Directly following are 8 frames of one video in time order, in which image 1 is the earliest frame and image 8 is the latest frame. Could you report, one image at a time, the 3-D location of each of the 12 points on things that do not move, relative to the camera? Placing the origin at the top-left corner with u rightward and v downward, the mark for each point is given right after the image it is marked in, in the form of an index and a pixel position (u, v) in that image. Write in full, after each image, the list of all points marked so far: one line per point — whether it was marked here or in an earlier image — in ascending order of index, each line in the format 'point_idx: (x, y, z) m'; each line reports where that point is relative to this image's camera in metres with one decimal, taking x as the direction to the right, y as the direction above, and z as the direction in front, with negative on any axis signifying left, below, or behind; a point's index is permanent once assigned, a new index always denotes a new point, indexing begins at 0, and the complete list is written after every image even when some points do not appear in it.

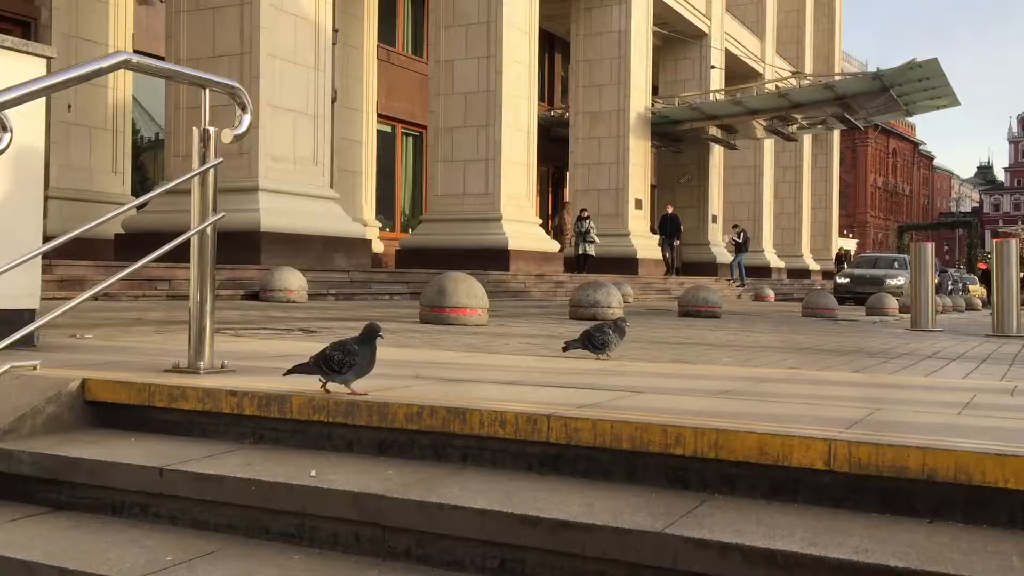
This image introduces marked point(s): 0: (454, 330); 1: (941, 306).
0: (-0.4, -0.3, +6.7) m
1: (+8.8, -0.4, +20.0) m
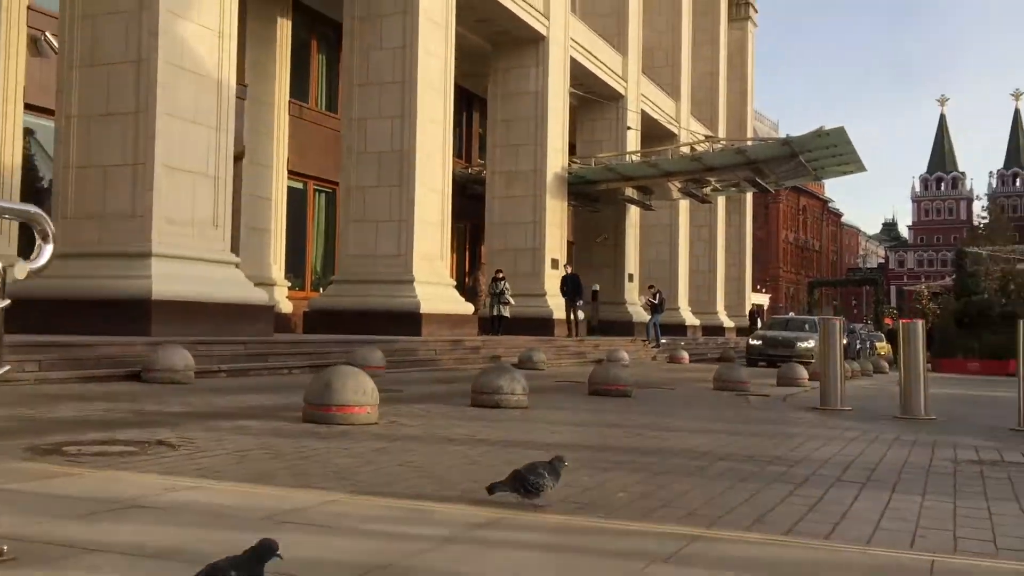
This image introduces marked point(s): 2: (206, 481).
0: (-1.1, -0.9, +6.2) m
1: (+7.0, -1.7, +20.2) m
2: (-1.3, -0.9, +4.2) m
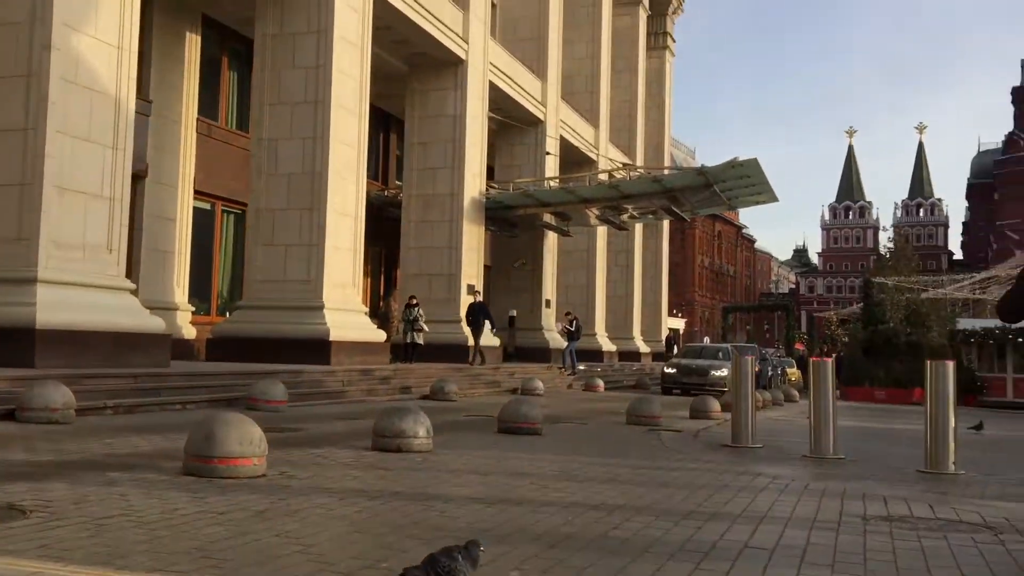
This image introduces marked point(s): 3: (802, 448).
0: (-1.7, -1.2, +5.7) m
1: (+5.2, -2.4, +20.3) m
2: (-1.8, -1.1, +3.8) m
3: (+3.4, -1.9, +11.6) m
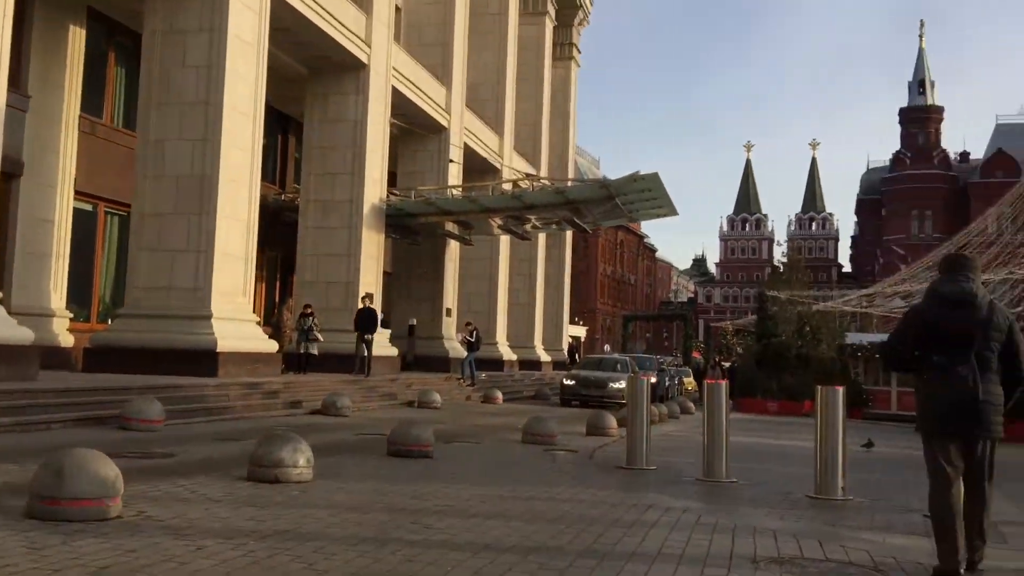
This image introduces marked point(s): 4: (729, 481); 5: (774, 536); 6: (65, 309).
0: (-2.4, -1.3, +5.2) m
1: (+3.1, -2.7, +20.4) m
2: (-2.3, -1.2, +3.3) m
3: (+2.2, -2.1, +11.5) m
4: (+2.3, -2.1, +10.4) m
5: (+1.8, -1.7, +6.7) m
6: (-8.7, -0.4, +18.9) m
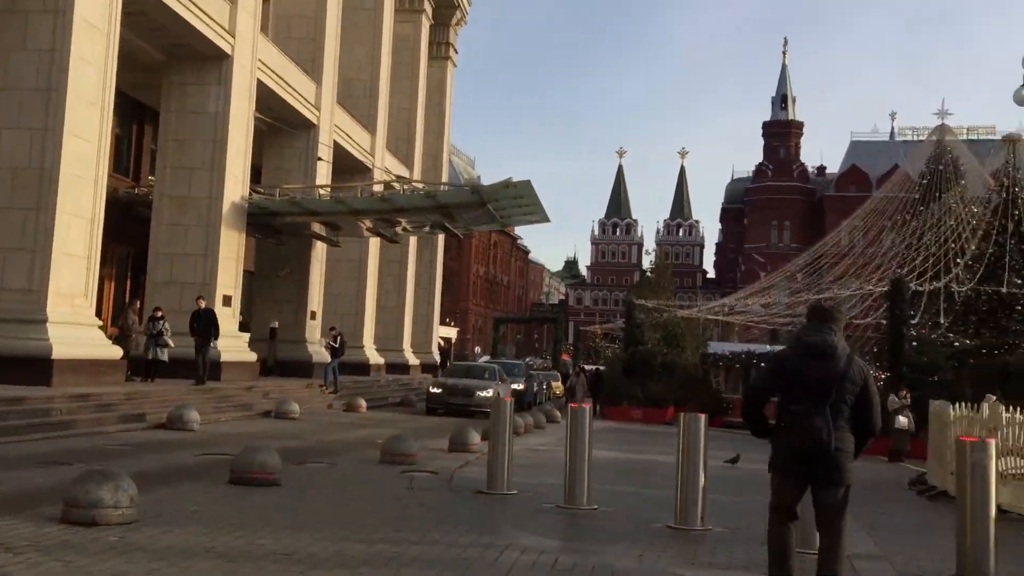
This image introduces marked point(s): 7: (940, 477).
0: (-3.2, -1.5, +4.3) m
1: (+0.2, -2.9, +20.1) m
2: (-2.8, -1.3, +2.5) m
3: (+0.5, -2.4, +11.2) m
4: (+0.8, -2.3, +10.2) m
5: (+0.8, -1.9, +6.4) m
6: (-11.2, -0.4, +17.2) m
7: (+6.0, -2.7, +13.7) m
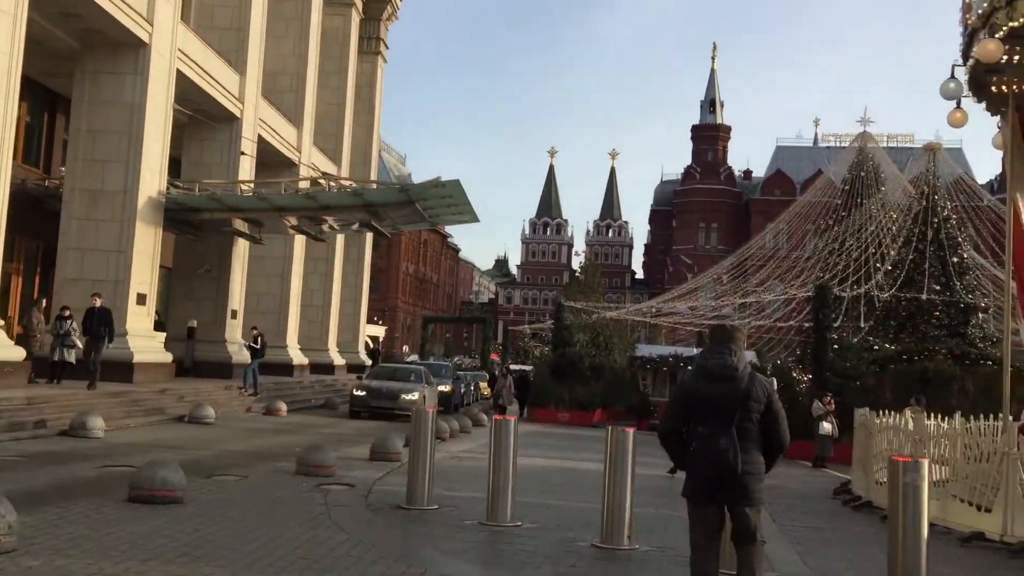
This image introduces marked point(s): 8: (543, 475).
0: (-3.5, -1.5, +3.7) m
1: (-1.3, -3.0, +19.7) m
2: (-3.0, -1.4, +1.8) m
3: (-0.4, -2.4, +10.8) m
4: (0.0, -2.4, +9.8) m
5: (+0.3, -2.0, +6.0) m
6: (-12.5, -0.3, +15.9) m
7: (+4.9, -2.8, +13.7) m
8: (+0.5, -2.9, +14.9) m
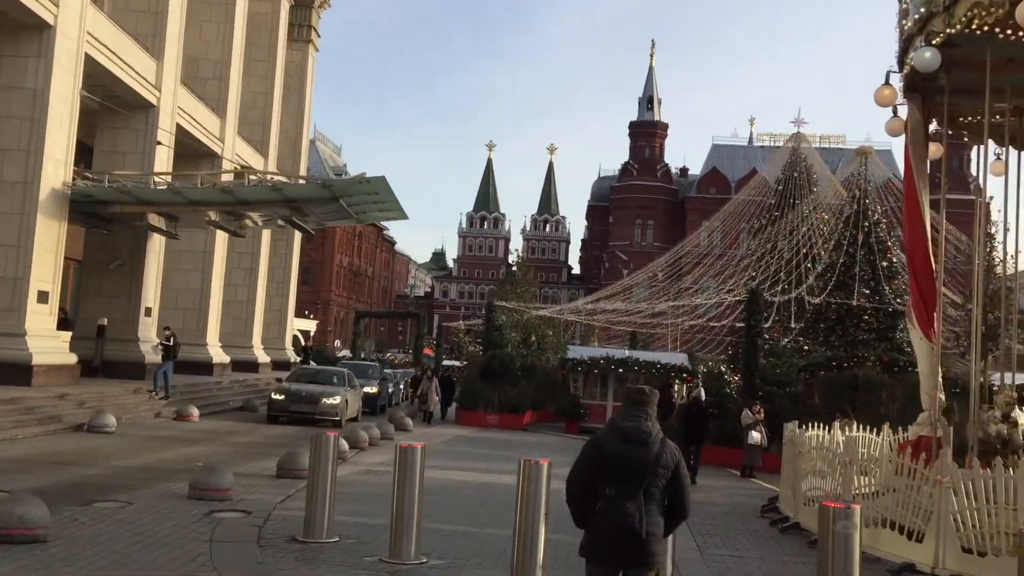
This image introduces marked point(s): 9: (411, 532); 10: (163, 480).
0: (-4.0, -1.7, +2.7) m
1: (-2.8, -3.0, +18.8) m
2: (-3.4, -1.6, +0.9) m
3: (-1.3, -2.6, +10.0) m
4: (-0.9, -2.5, +9.0) m
5: (-0.4, -2.2, +5.3) m
6: (-13.7, -0.3, +14.3) m
7: (+3.8, -3.0, +13.2) m
8: (-0.7, -3.0, +14.1) m
9: (-0.9, -2.3, +9.0) m
10: (-4.6, -2.5, +12.8) m
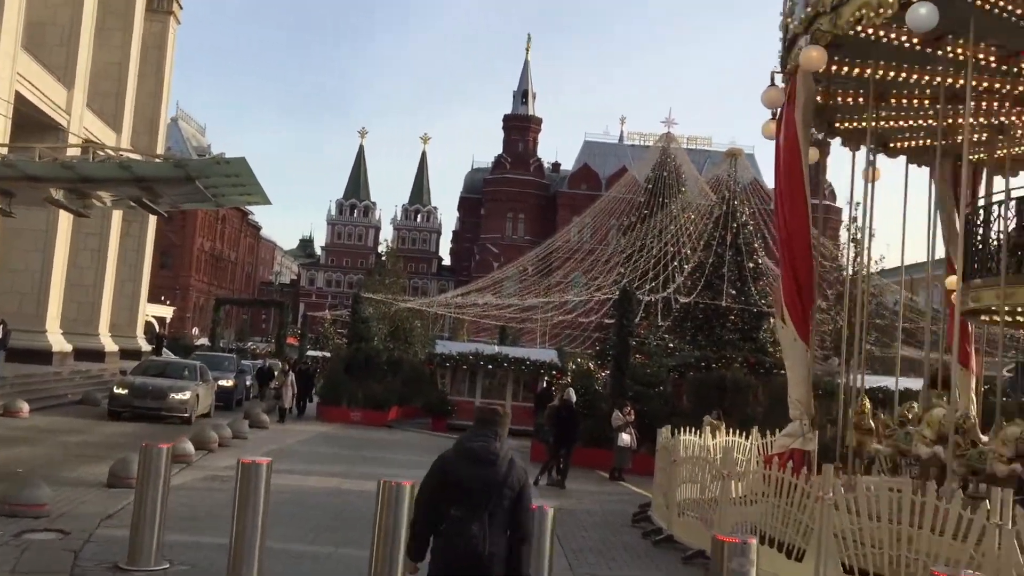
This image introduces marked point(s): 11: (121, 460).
0: (-4.3, -1.6, +1.3) m
1: (-5.3, -2.8, +17.4) m
2: (-3.4, -1.5, -0.5) m
3: (-2.7, -2.5, +8.9) m
4: (-2.1, -2.5, +8.0) m
5: (-1.1, -2.2, +4.3) m
6: (-15.4, +0.1, +11.5) m
7: (+2.0, -3.0, +12.7) m
8: (-2.6, -2.9, +13.1) m
9: (-2.1, -2.2, +7.9) m
10: (-6.2, -2.3, +11.2) m
11: (-4.9, -2.2, +12.2) m
